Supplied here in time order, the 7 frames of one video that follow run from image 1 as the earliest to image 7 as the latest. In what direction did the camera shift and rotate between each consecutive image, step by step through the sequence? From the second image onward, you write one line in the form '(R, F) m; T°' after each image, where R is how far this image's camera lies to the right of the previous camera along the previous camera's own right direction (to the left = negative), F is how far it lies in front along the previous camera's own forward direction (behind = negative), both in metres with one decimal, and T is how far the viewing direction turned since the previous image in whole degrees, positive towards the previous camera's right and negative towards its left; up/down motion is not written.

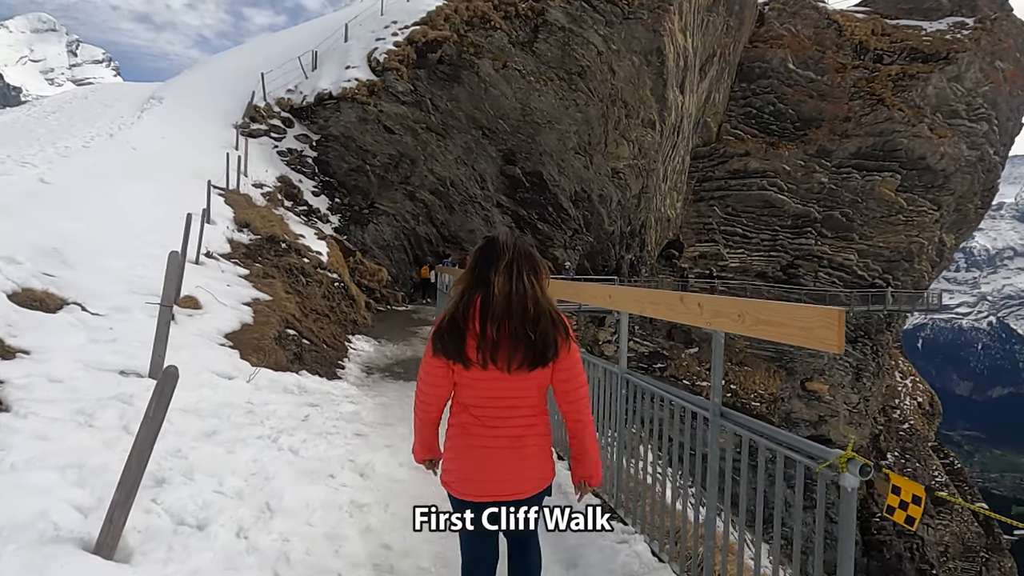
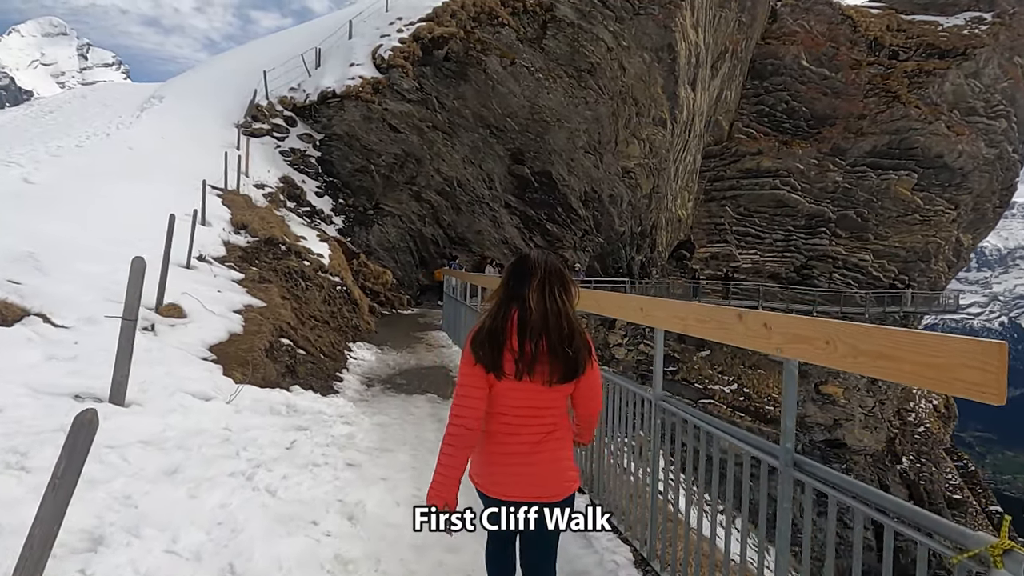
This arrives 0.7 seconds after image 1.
(0.0, +0.5) m; -1°
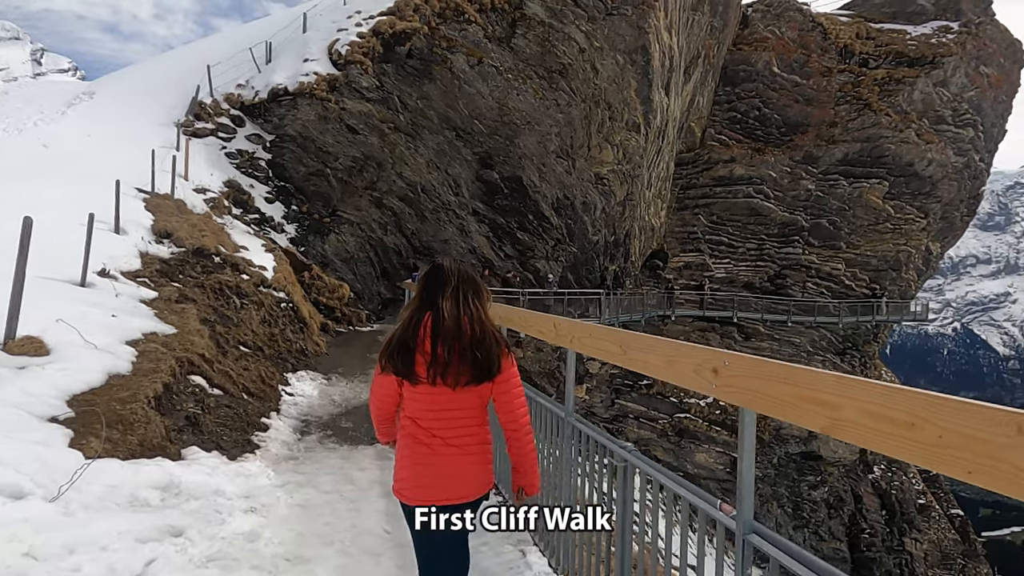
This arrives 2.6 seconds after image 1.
(0.0, +1.3) m; +3°
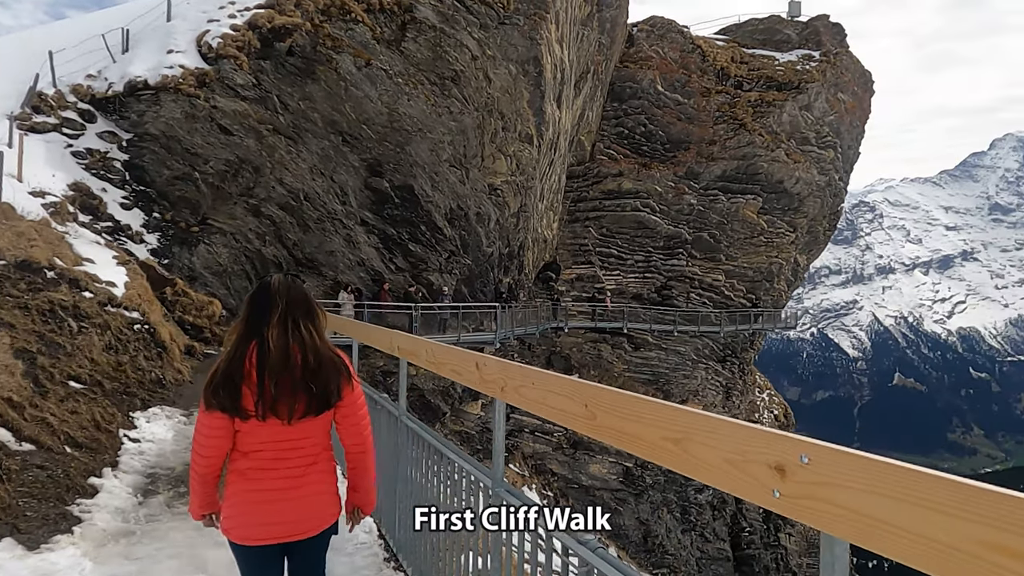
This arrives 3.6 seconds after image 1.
(-0.1, +0.8) m; +9°
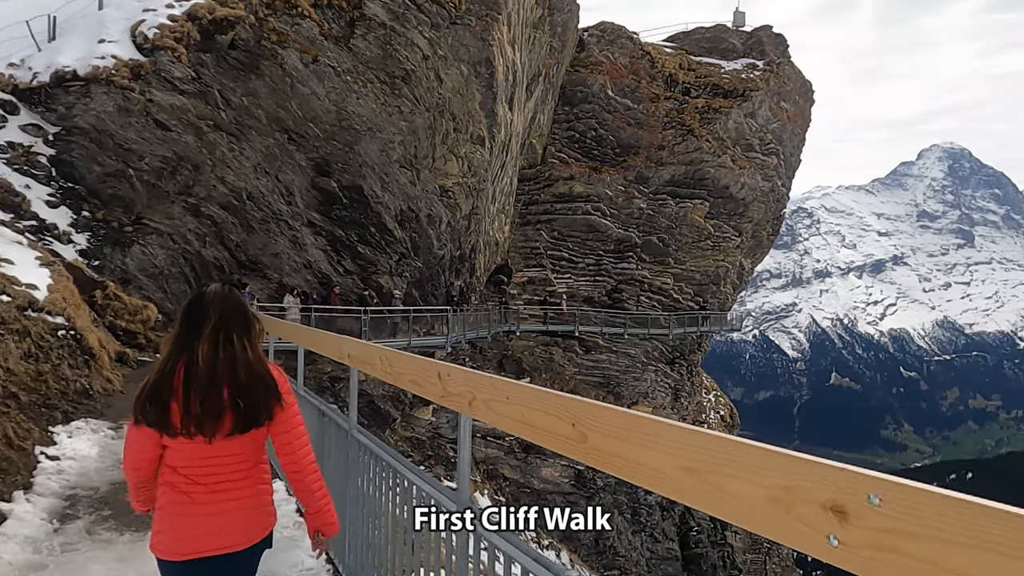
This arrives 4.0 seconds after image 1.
(-0.1, +0.2) m; +4°
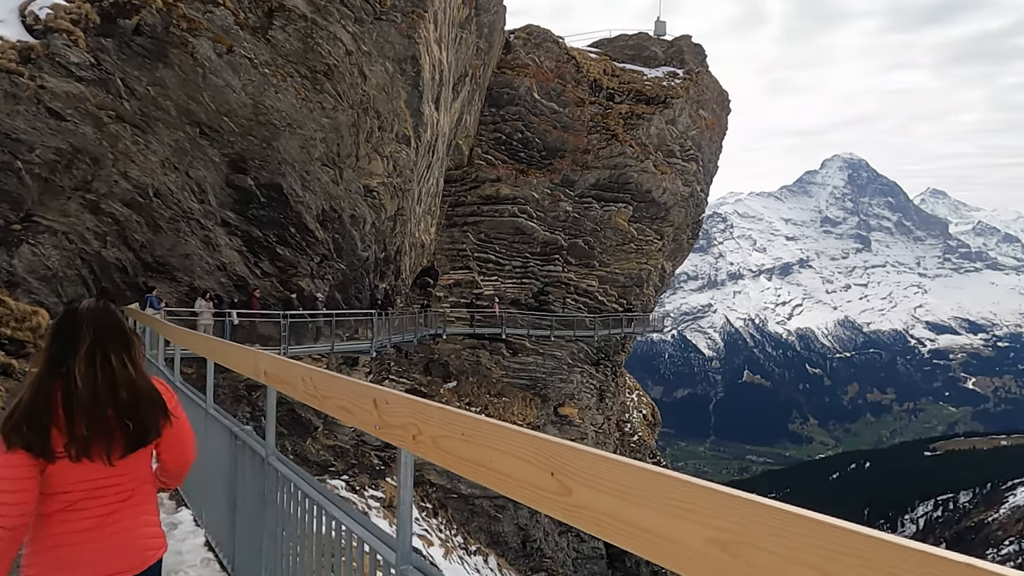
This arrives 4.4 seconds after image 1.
(-0.1, +0.3) m; +6°
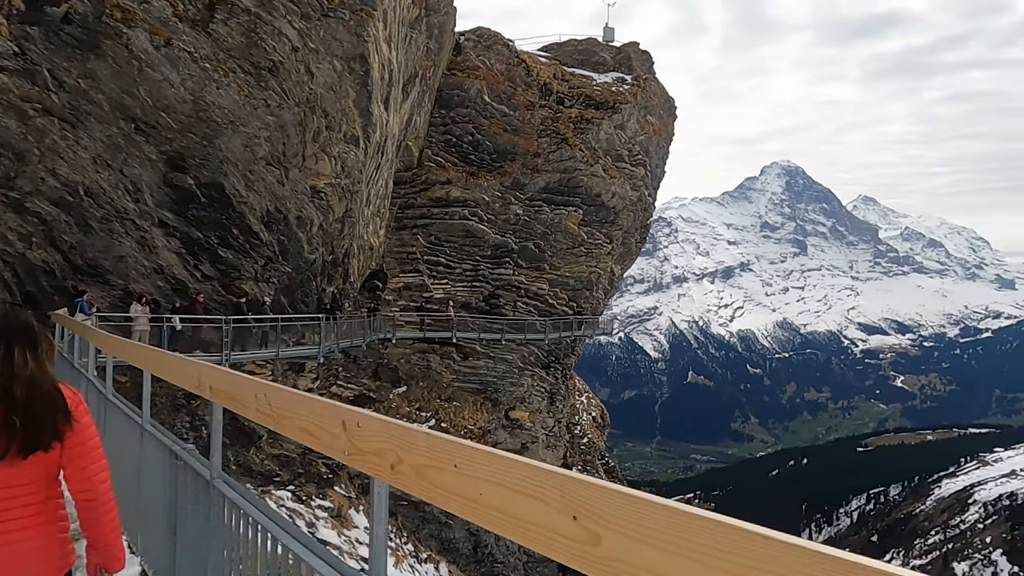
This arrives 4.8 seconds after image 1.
(-0.1, +0.2) m; +4°
